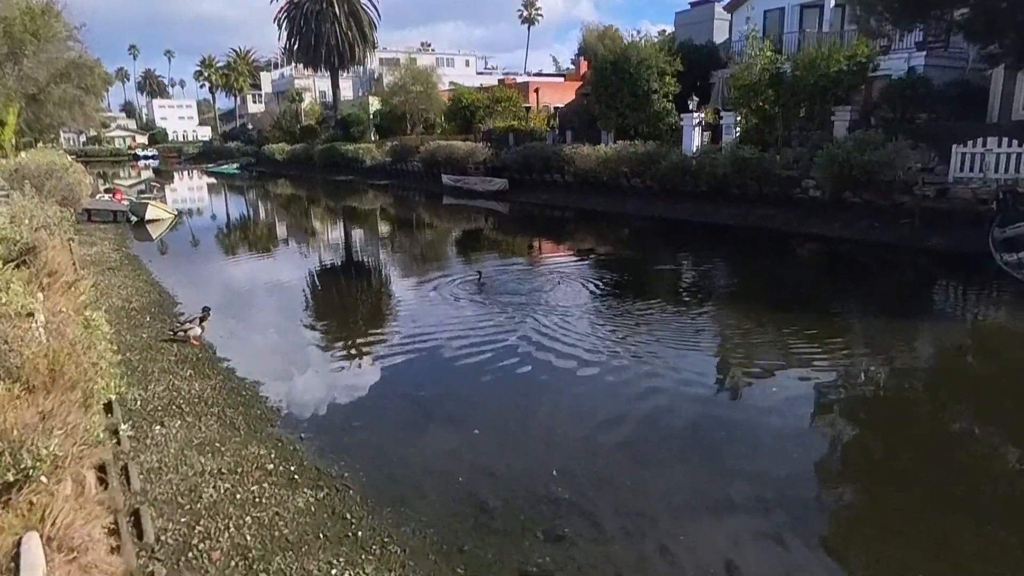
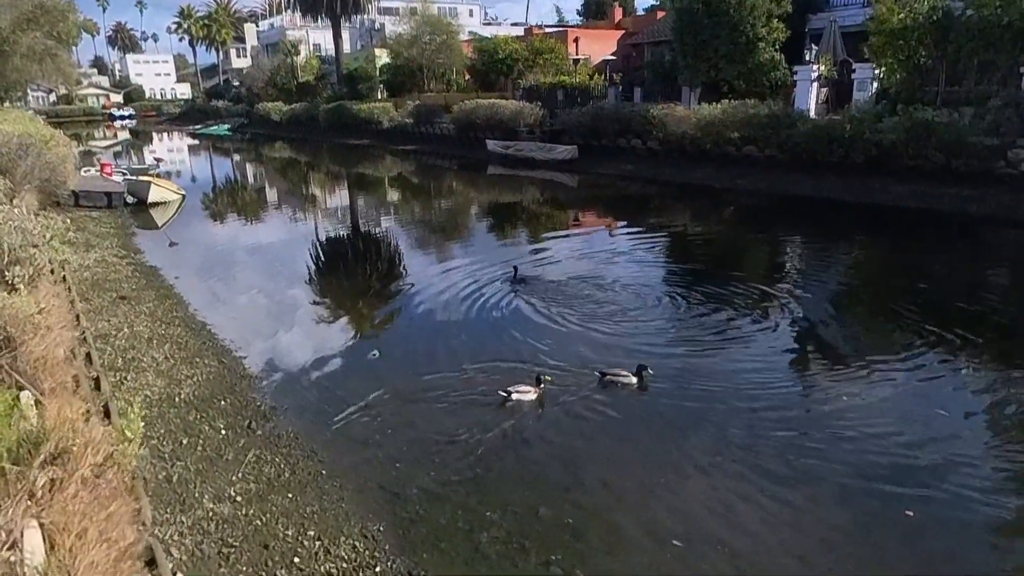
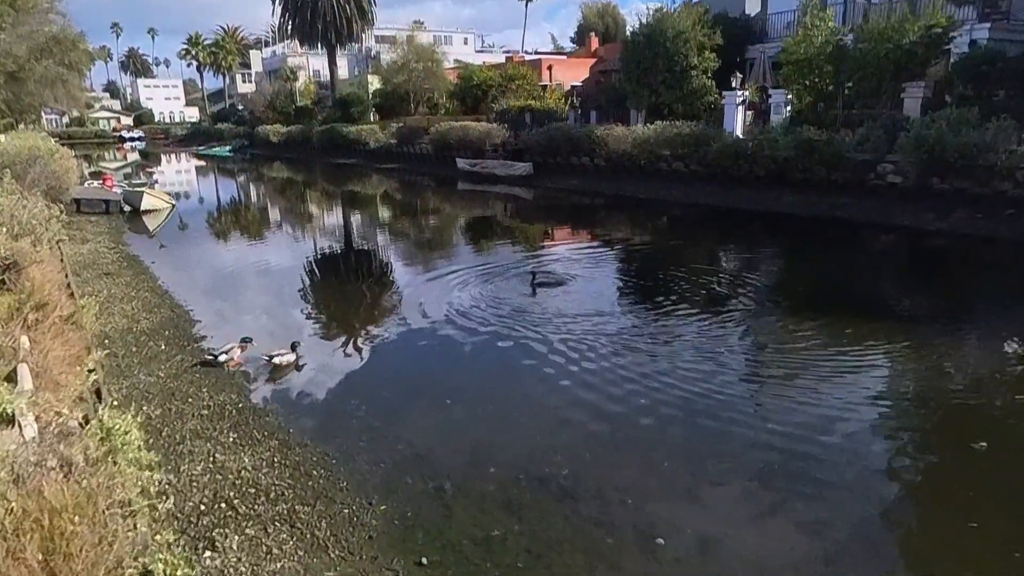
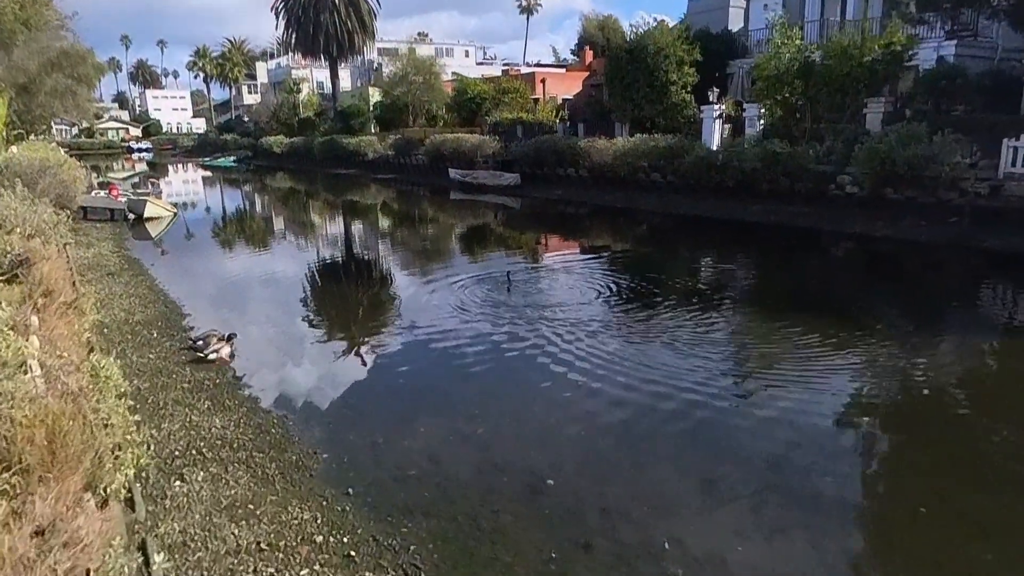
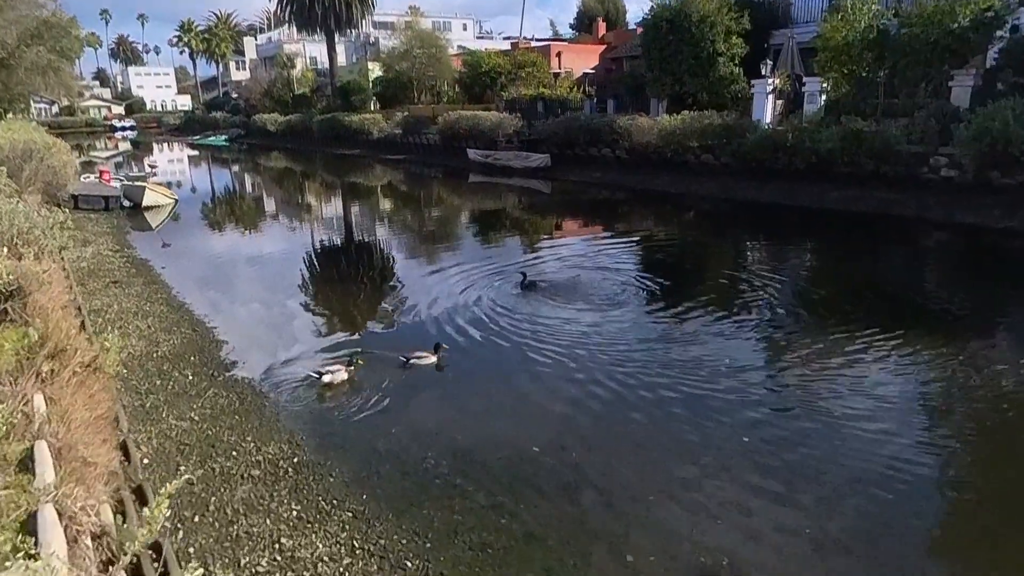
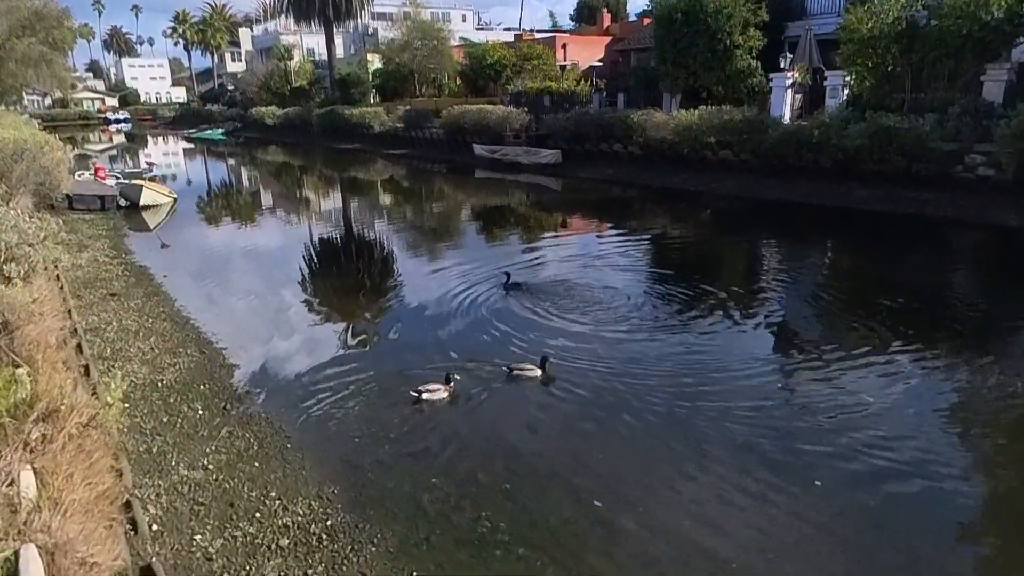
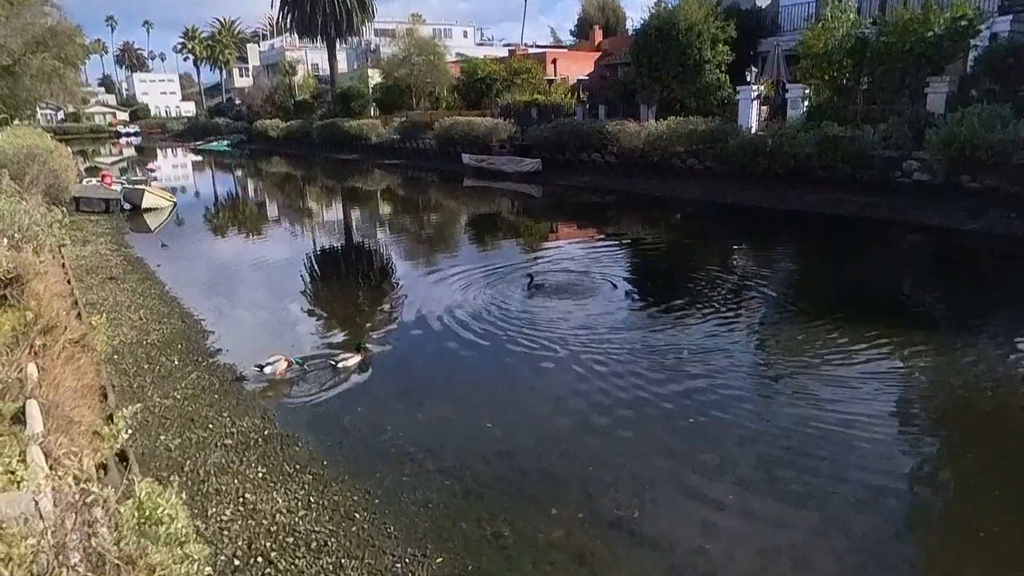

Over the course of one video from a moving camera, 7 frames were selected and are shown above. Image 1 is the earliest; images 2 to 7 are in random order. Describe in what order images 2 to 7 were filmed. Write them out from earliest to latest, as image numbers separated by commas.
4, 3, 7, 5, 6, 2
